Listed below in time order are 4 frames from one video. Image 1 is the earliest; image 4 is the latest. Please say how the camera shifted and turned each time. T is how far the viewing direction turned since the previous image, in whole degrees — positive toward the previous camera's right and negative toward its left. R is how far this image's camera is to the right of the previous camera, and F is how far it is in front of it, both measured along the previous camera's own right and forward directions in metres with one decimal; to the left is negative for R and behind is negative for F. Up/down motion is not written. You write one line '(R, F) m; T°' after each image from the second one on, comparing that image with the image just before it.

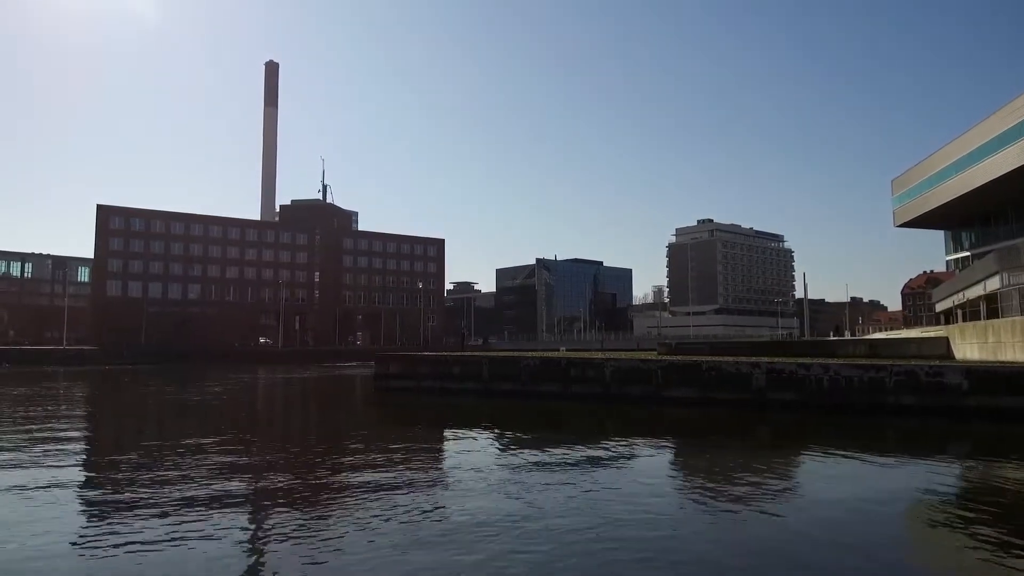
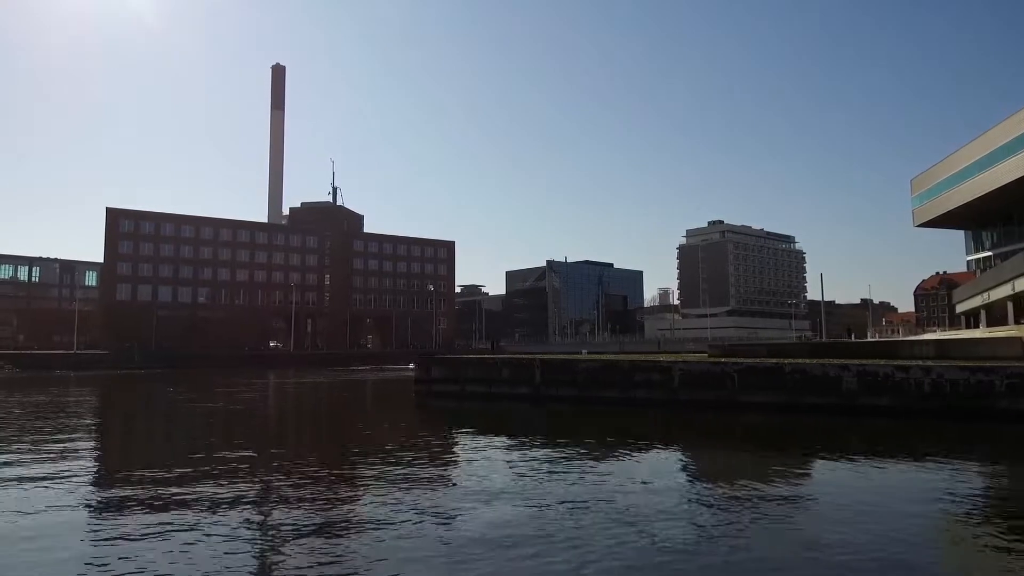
(-0.4, +0.4) m; 0°
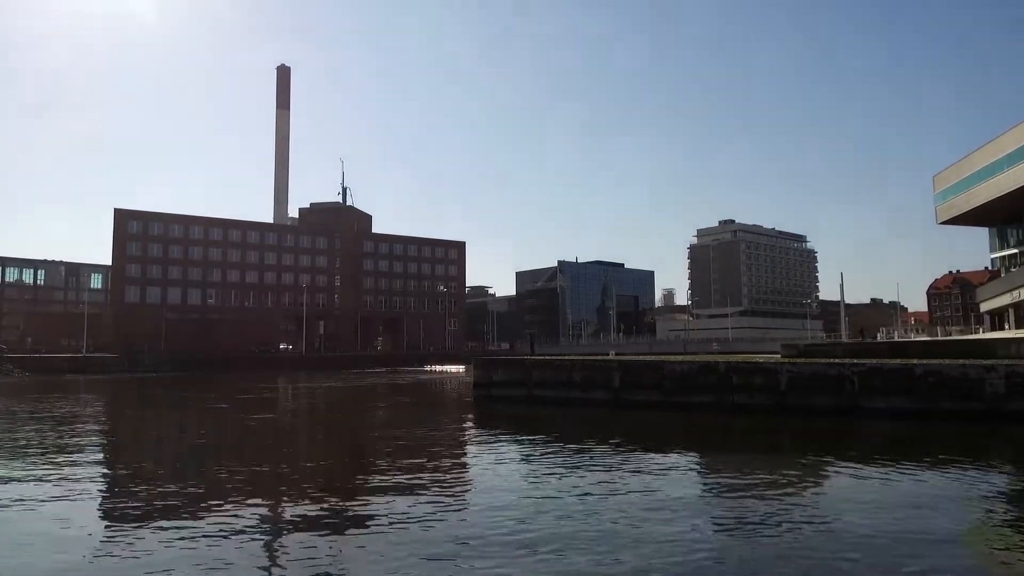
(-0.5, +0.6) m; 0°
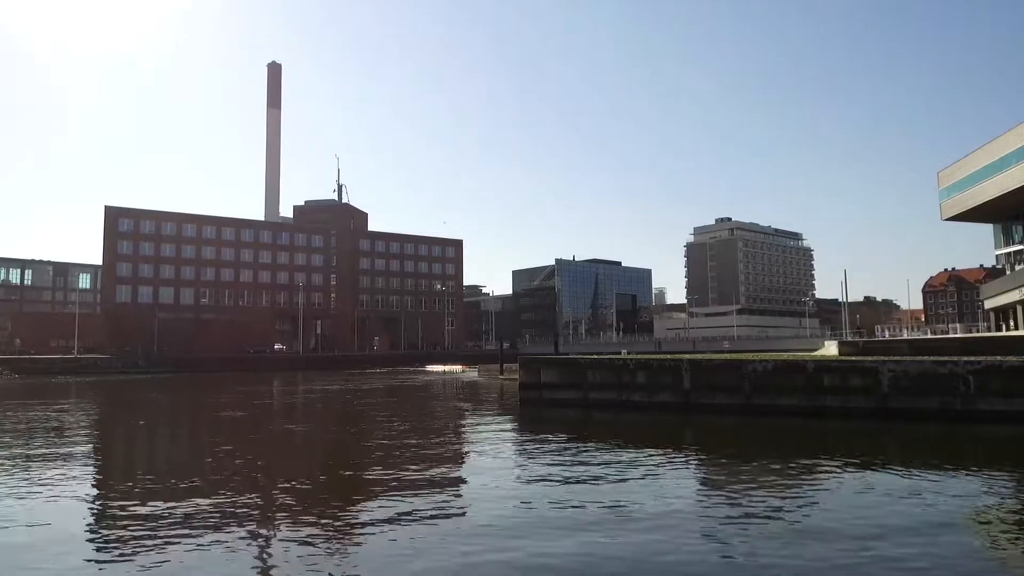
(-0.4, +0.5) m; +1°
